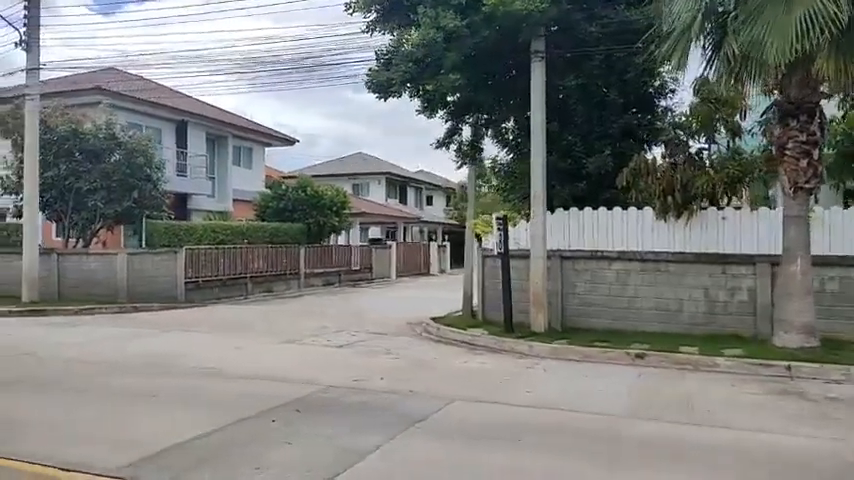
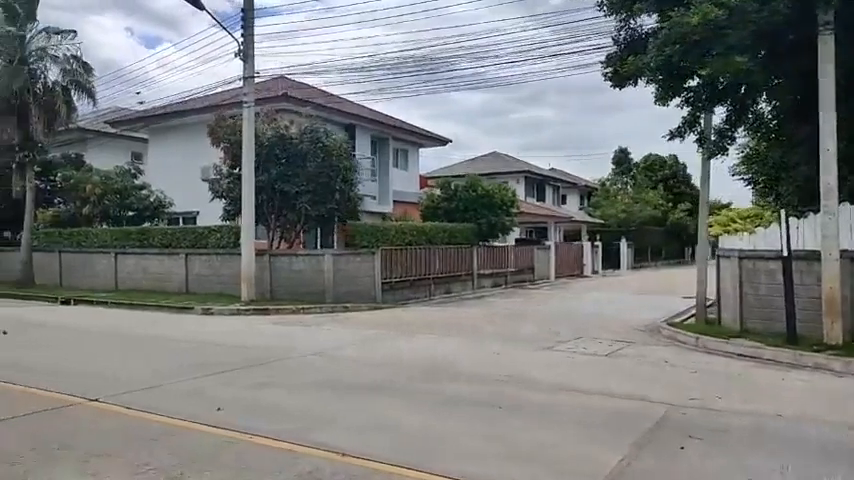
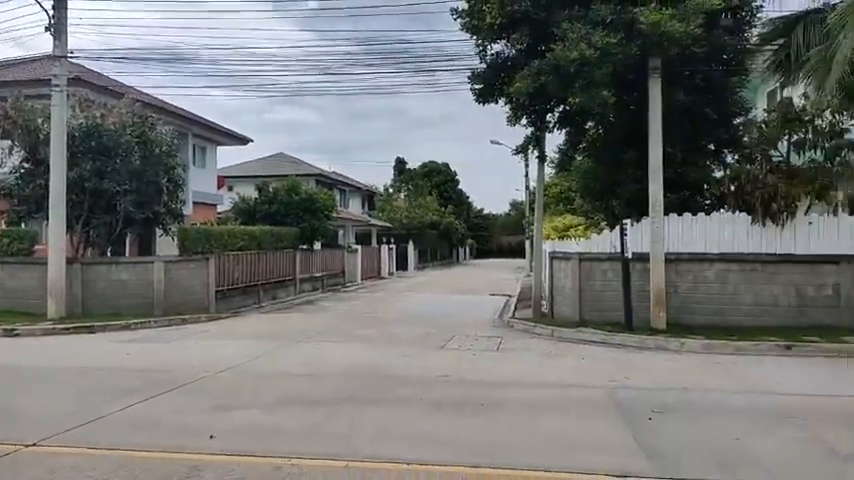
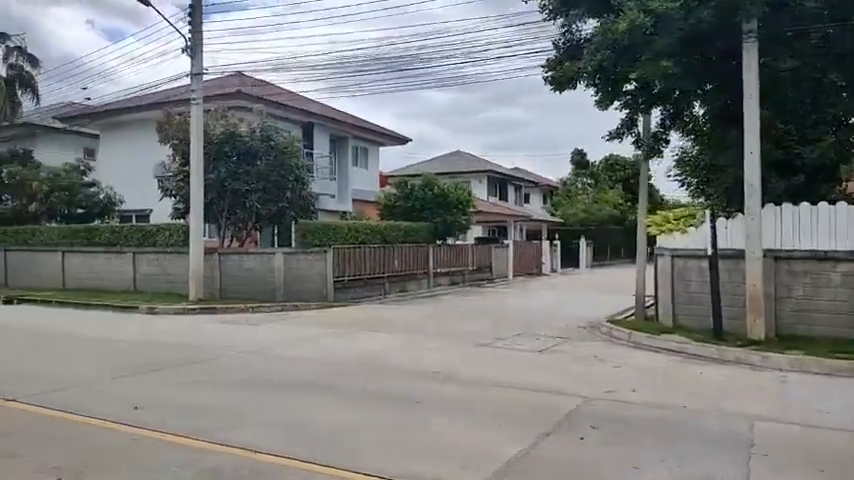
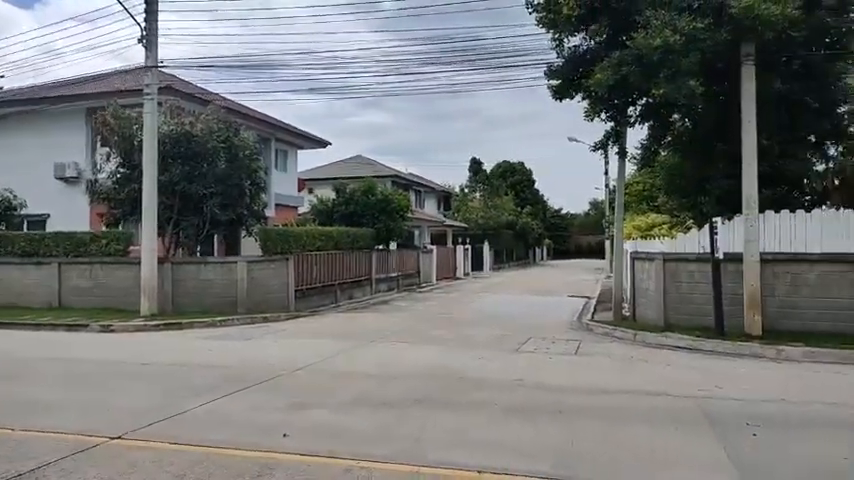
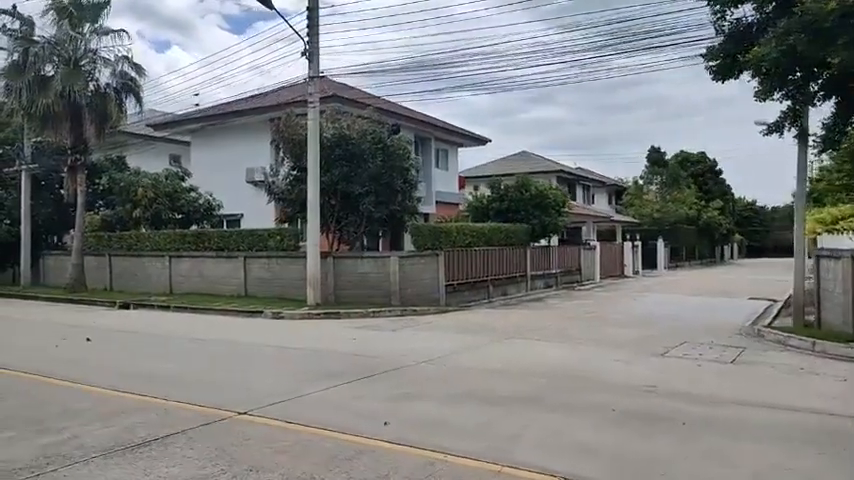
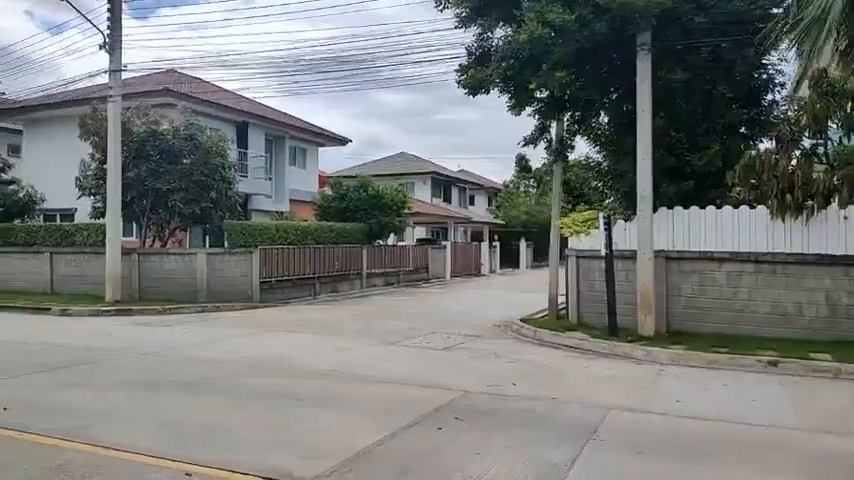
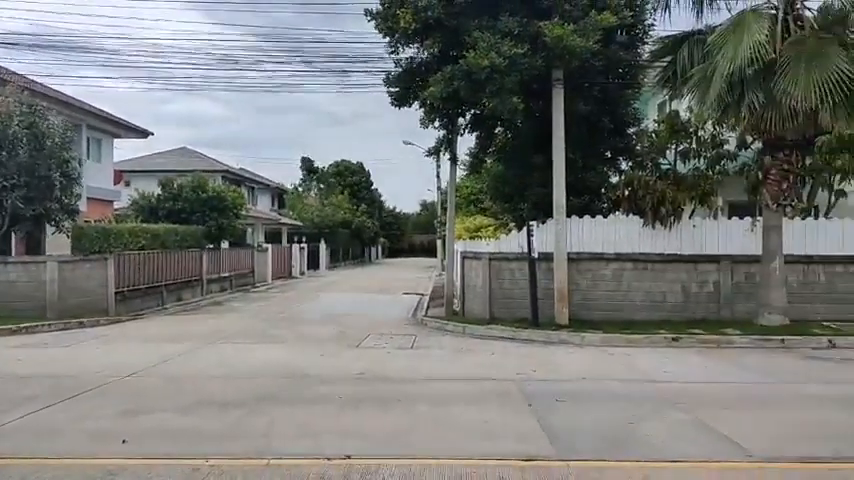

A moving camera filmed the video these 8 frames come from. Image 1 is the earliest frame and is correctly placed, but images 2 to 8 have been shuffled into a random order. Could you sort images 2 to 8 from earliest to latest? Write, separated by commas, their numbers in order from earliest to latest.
7, 4, 2, 6, 5, 3, 8
